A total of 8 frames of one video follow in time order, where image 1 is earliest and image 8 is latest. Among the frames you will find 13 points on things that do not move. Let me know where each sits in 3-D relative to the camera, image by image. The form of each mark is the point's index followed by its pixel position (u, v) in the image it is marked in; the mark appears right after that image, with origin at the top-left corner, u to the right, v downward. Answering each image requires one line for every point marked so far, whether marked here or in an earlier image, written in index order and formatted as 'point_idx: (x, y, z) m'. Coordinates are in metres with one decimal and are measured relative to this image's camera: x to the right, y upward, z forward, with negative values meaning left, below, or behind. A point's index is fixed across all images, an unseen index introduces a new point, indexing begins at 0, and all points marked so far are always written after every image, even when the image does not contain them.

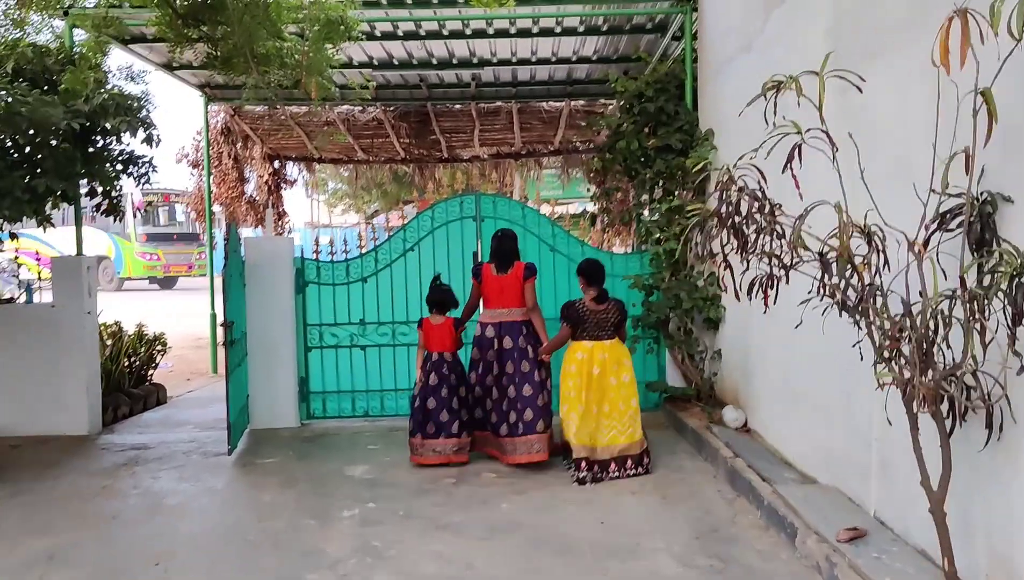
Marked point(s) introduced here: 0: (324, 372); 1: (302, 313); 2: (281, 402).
0: (-1.2, -0.5, +6.3) m
1: (-1.3, -0.1, +6.2) m
2: (-1.5, -0.7, +6.1) m
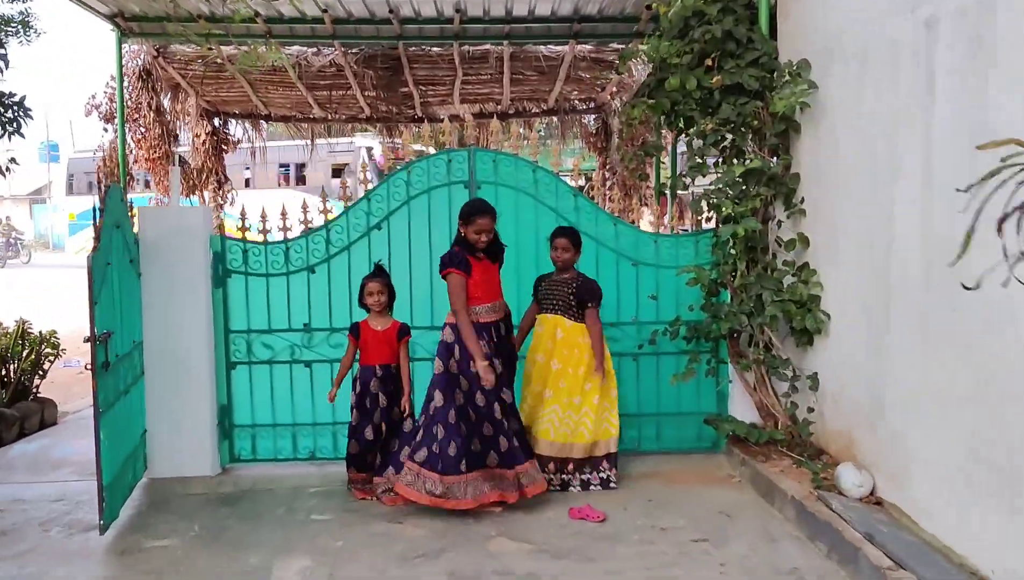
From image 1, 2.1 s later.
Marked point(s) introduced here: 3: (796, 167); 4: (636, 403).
0: (-1.2, -0.5, +4.5) m
1: (-1.3, -0.1, +4.4) m
2: (-1.4, -0.7, +4.3) m
3: (+1.2, +0.5, +4.3) m
4: (+0.6, -0.5, +4.5) m
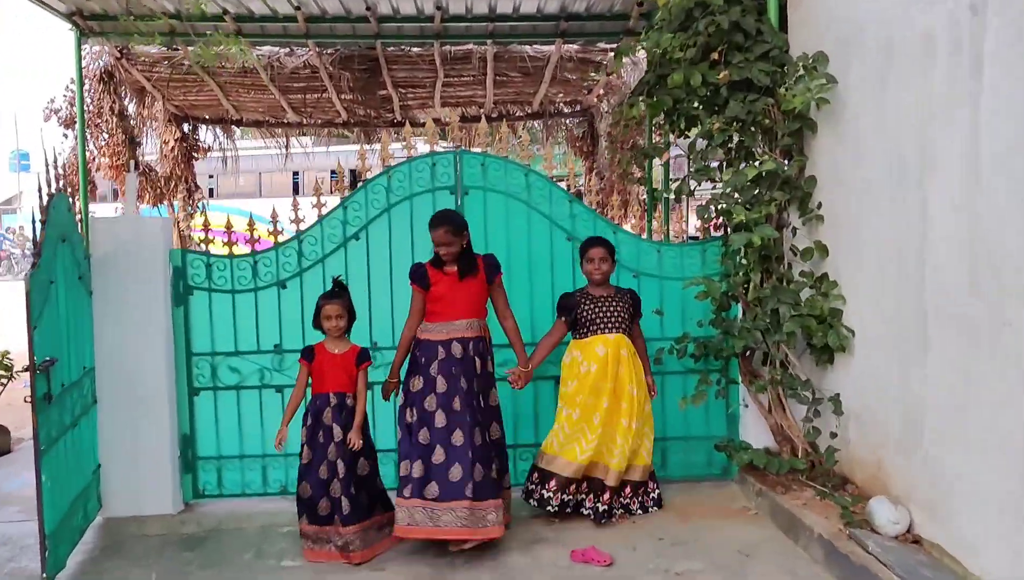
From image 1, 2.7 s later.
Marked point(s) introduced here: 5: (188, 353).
0: (-1.2, -0.6, +4.1) m
1: (-1.4, -0.2, +4.0) m
2: (-1.5, -0.7, +3.9) m
3: (+1.2, +0.5, +3.9) m
4: (+0.5, -0.6, +4.2) m
5: (-1.3, -0.3, +4.0) m
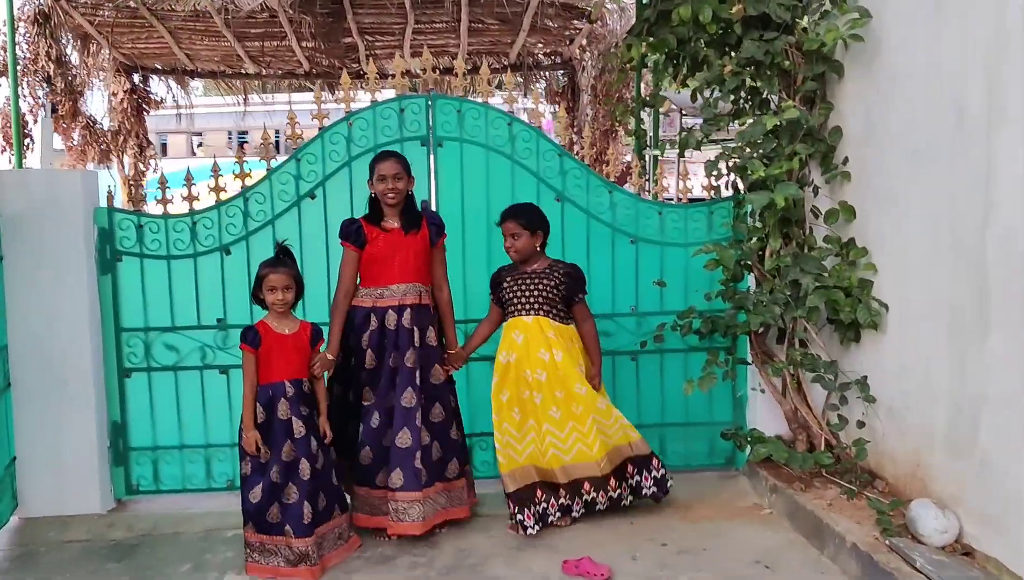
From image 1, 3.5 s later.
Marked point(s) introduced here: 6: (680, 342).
0: (-1.3, -0.5, +3.6) m
1: (-1.4, -0.1, +3.4) m
2: (-1.5, -0.6, +3.4) m
3: (+1.1, +0.6, +3.4) m
4: (+0.5, -0.5, +3.7) m
5: (-1.4, -0.1, +3.5) m
6: (+0.6, -0.2, +3.6) m
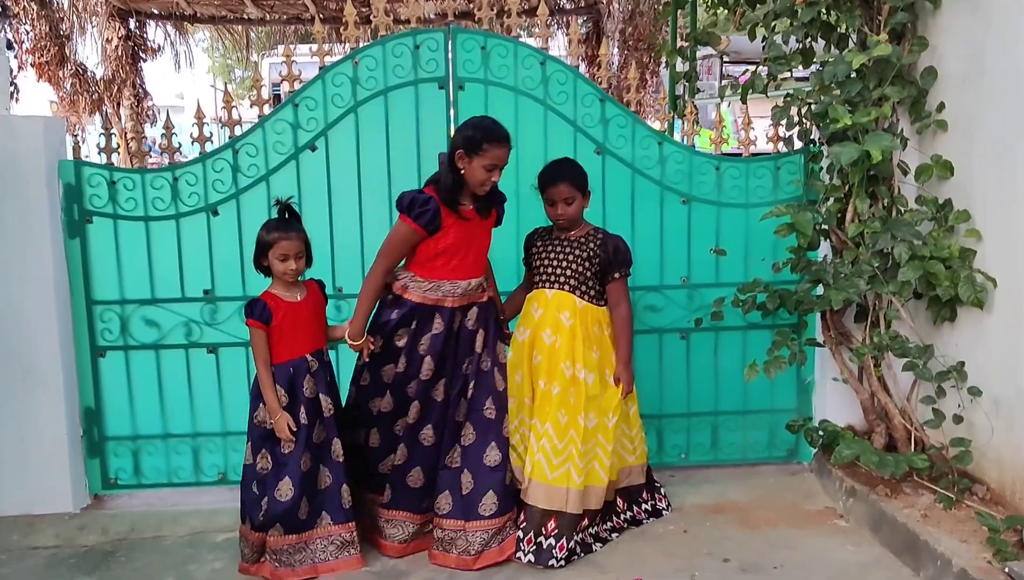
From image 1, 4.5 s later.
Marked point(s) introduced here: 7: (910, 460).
0: (-1.2, -0.3, +3.1) m
1: (-1.3, 0.0, +3.0) m
2: (-1.4, -0.5, +2.9) m
3: (+1.2, +0.7, +2.9) m
4: (+0.6, -0.4, +3.2) m
5: (-1.3, 0.0, +3.0) m
6: (+0.7, -0.1, +3.1) m
7: (+1.1, -0.5, +2.7) m
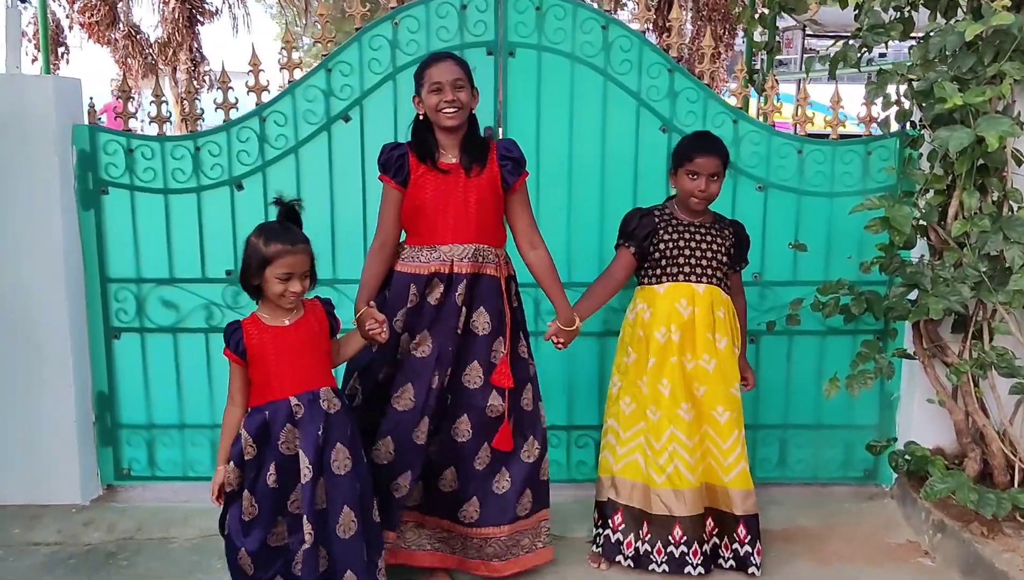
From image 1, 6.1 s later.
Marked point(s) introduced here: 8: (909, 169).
0: (-1.1, -0.3, +2.9) m
1: (-1.2, +0.1, +2.7) m
2: (-1.3, -0.5, +2.7) m
3: (+1.4, +0.7, +2.5) m
4: (+0.7, -0.3, +2.9) m
5: (-1.2, 0.0, +2.8) m
6: (+0.9, -0.1, +2.8) m
7: (+1.2, -0.5, +2.3) m
8: (+1.0, +0.3, +2.5) m
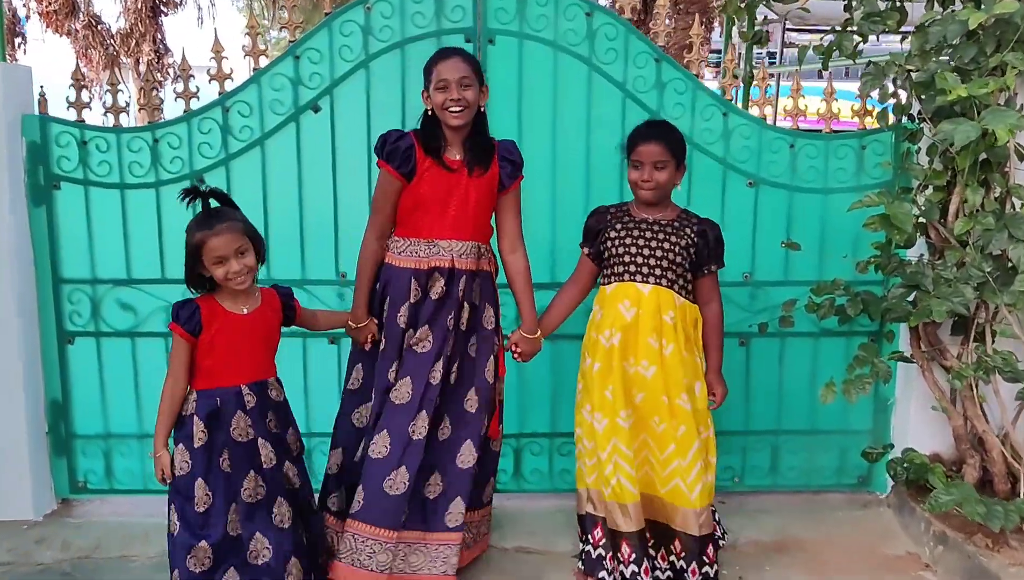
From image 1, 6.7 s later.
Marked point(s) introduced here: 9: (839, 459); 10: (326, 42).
0: (-1.1, -0.3, +2.7) m
1: (-1.2, +0.1, +2.6) m
2: (-1.4, -0.5, +2.6) m
3: (+1.3, +0.7, +2.4) m
4: (+0.6, -0.3, +2.8) m
5: (-1.2, 0.0, +2.6) m
6: (+0.8, -0.1, +2.7) m
7: (+1.1, -0.5, +2.2) m
8: (+1.0, +0.3, +2.3) m
9: (+0.9, -0.5, +2.8) m
10: (-0.5, +0.6, +2.5) m
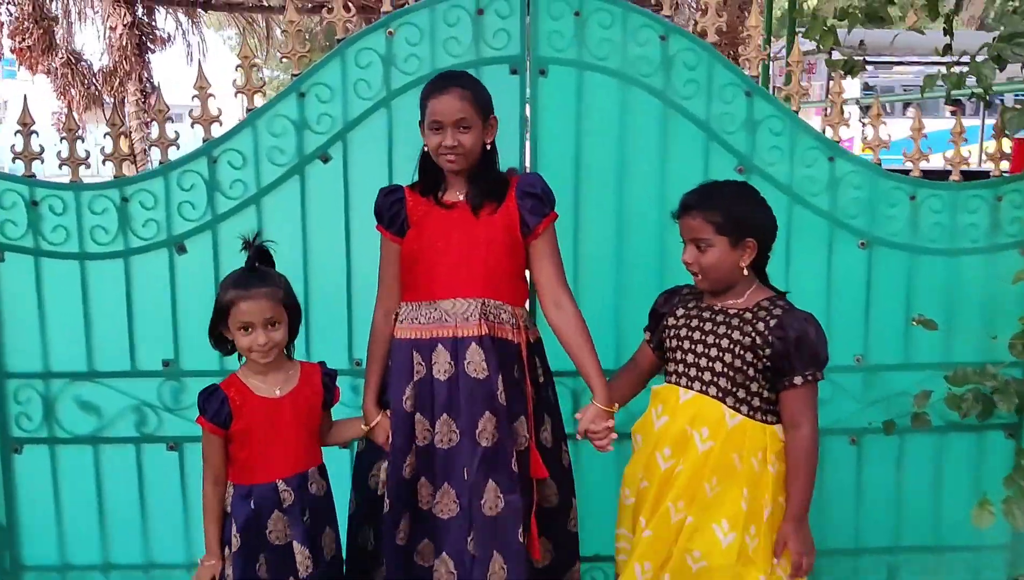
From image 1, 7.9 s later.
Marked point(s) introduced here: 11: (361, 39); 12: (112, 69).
0: (-1.0, -0.5, +2.2) m
1: (-1.1, -0.1, +2.0) m
2: (-1.2, -0.7, +2.0) m
3: (+1.5, +0.5, +1.9) m
4: (+0.8, -0.5, +2.2) m
5: (-1.1, -0.2, +2.1) m
6: (+0.9, -0.3, +2.2) m
7: (+1.3, -0.7, +1.7) m
8: (+1.1, +0.1, +1.8) m
9: (+1.1, -0.7, +2.2) m
10: (-0.4, +0.4, +2.0) m
11: (-0.3, +0.5, +2.0) m
12: (-2.3, +1.3, +5.6) m
